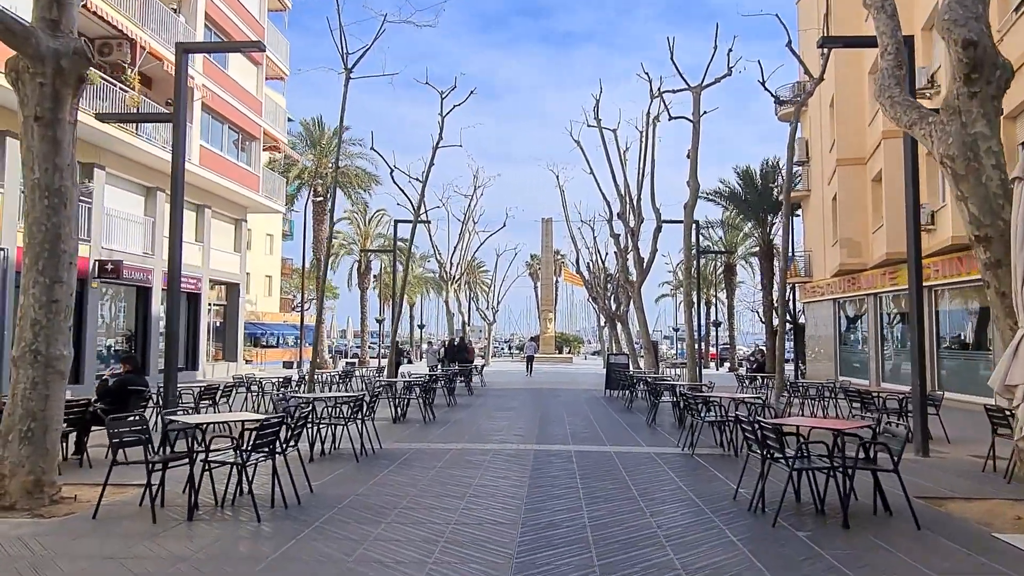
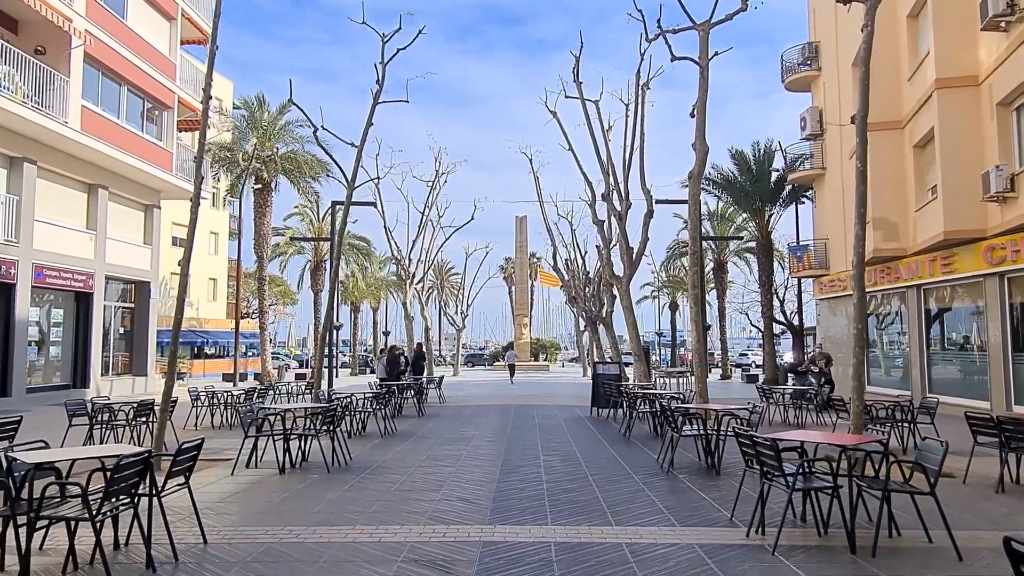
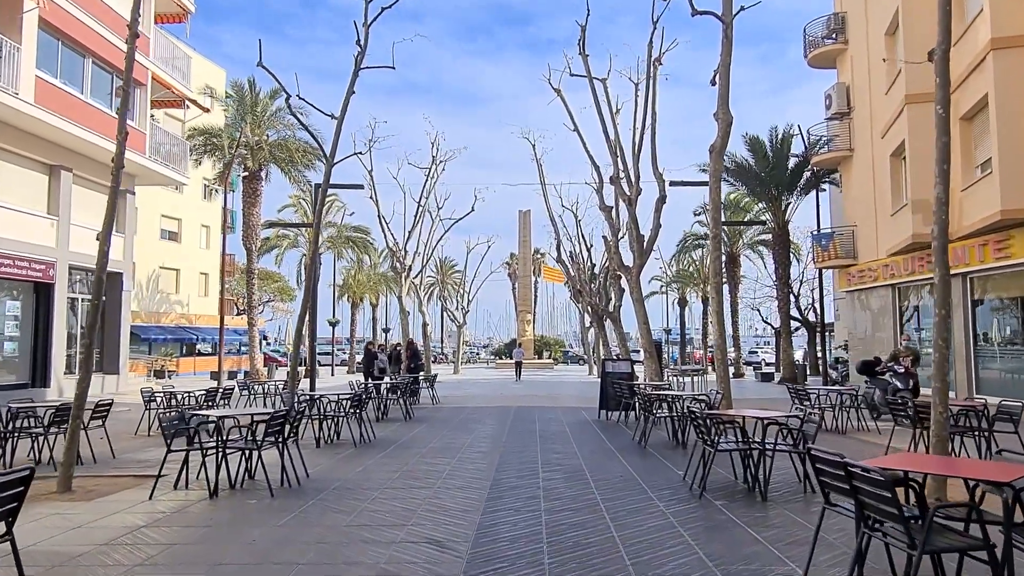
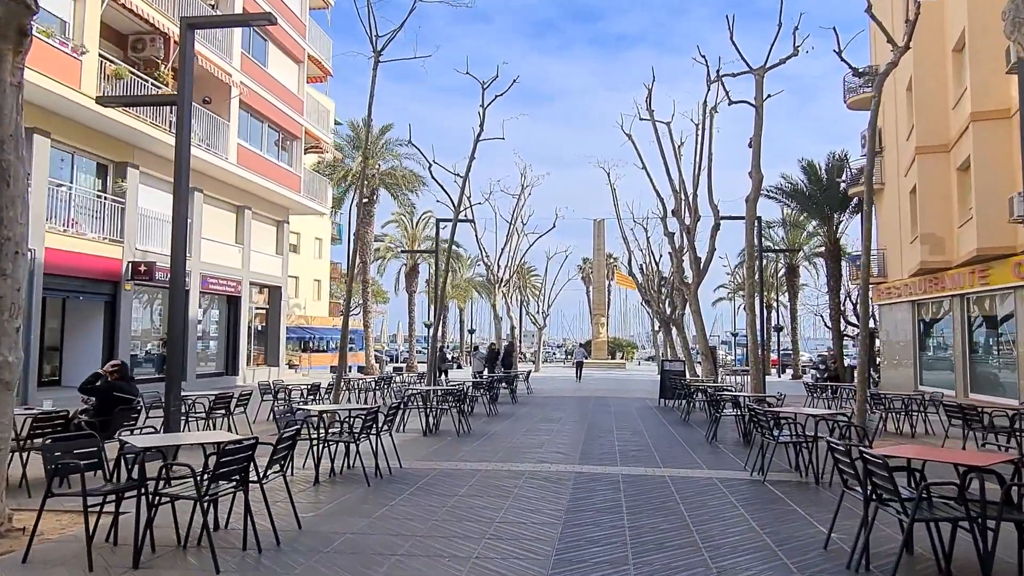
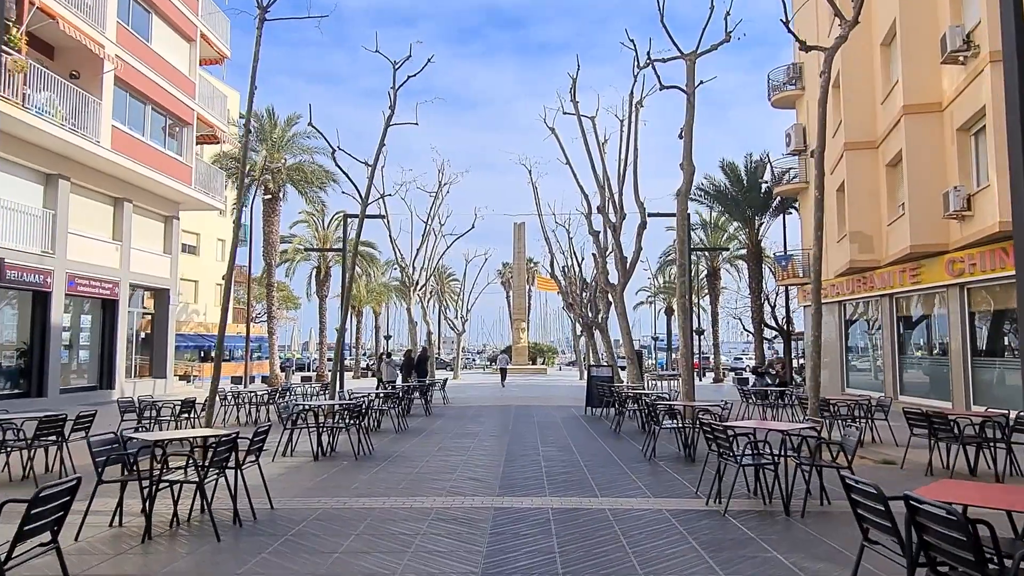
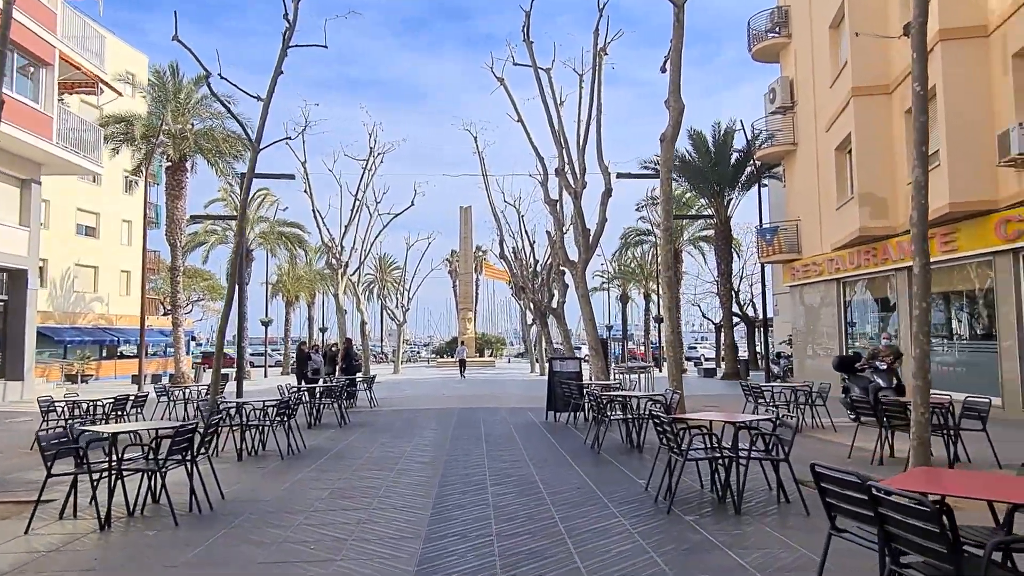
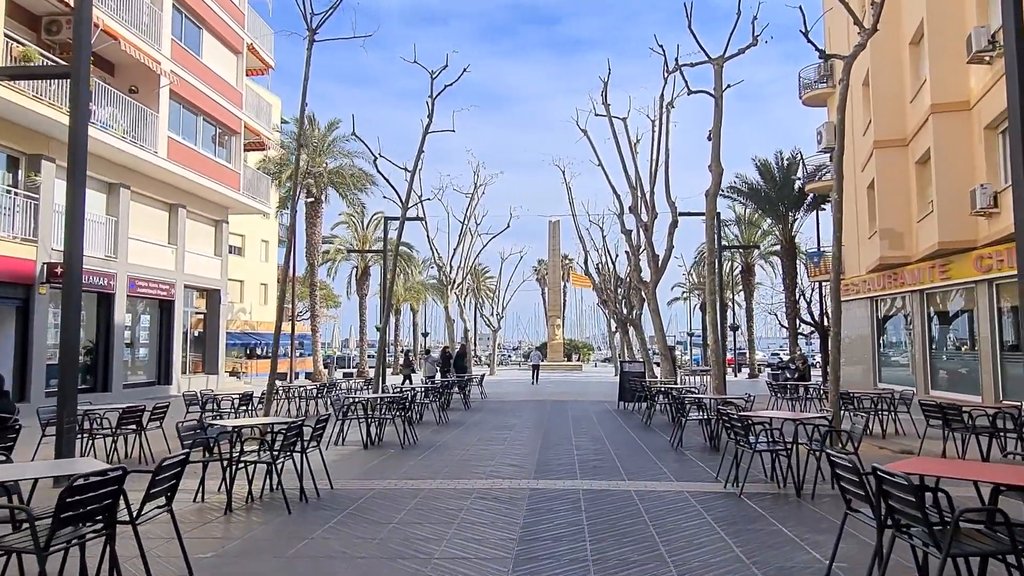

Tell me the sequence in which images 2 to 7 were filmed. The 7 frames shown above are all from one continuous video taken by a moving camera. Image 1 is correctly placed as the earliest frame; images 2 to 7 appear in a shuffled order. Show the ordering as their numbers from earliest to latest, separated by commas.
4, 7, 5, 2, 3, 6
